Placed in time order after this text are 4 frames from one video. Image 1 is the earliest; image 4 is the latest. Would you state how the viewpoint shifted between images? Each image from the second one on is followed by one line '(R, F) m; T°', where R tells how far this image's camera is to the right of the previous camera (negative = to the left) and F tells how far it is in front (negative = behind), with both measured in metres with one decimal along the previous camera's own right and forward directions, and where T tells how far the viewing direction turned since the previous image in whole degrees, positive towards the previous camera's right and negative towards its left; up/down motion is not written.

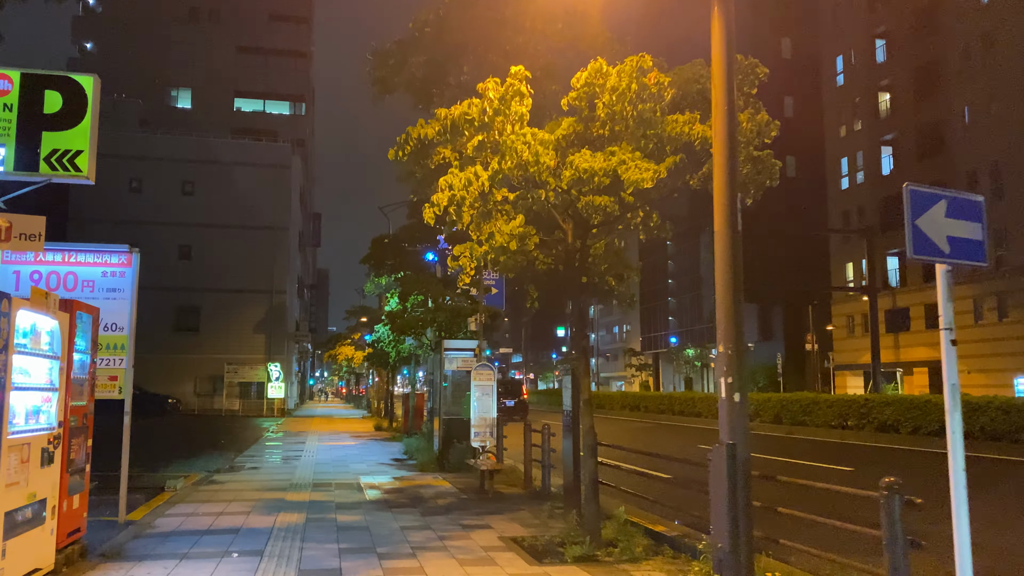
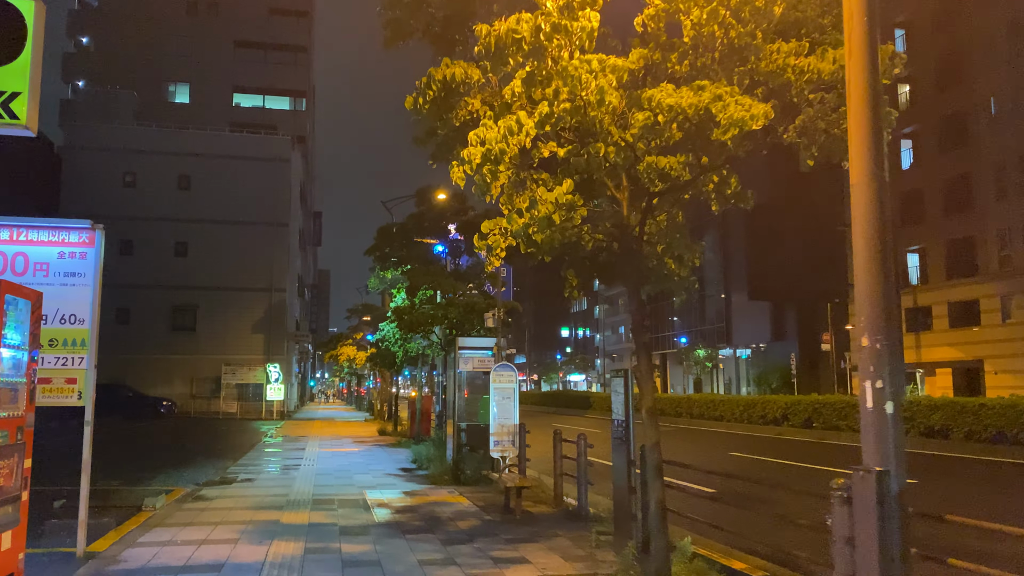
(-0.4, +1.6) m; 0°
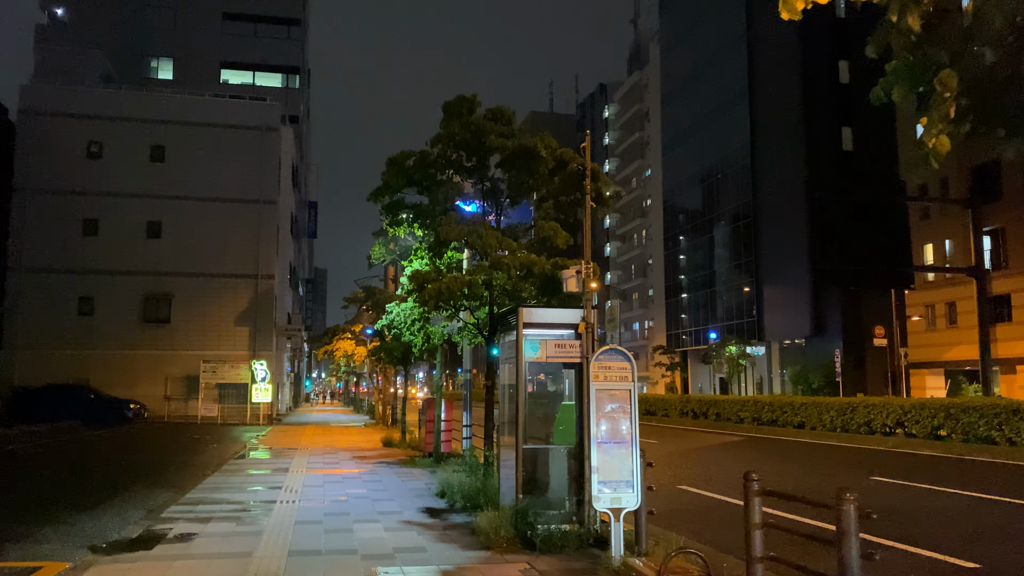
(-1.0, +5.4) m; 0°
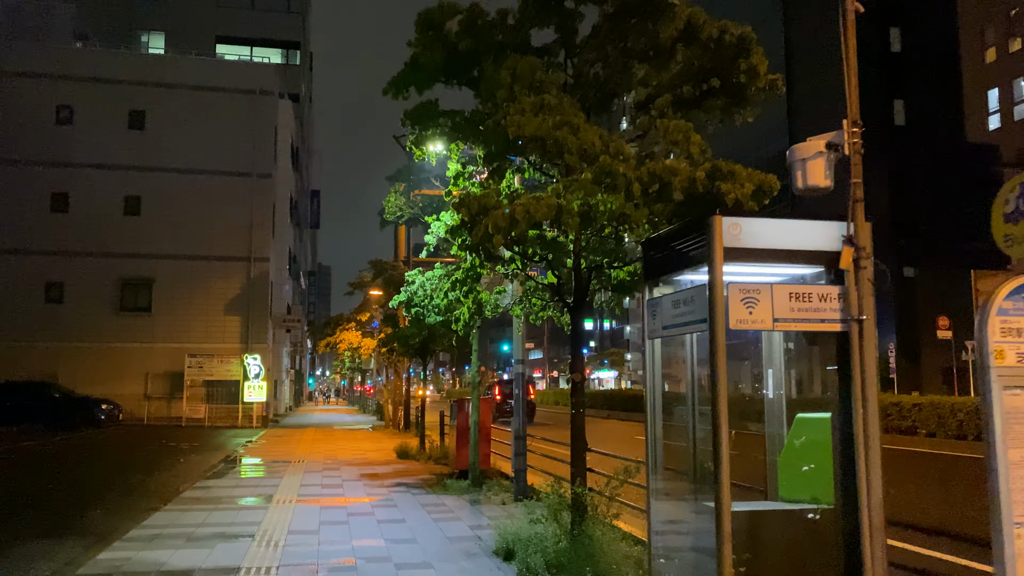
(-0.9, +4.6) m; 0°
